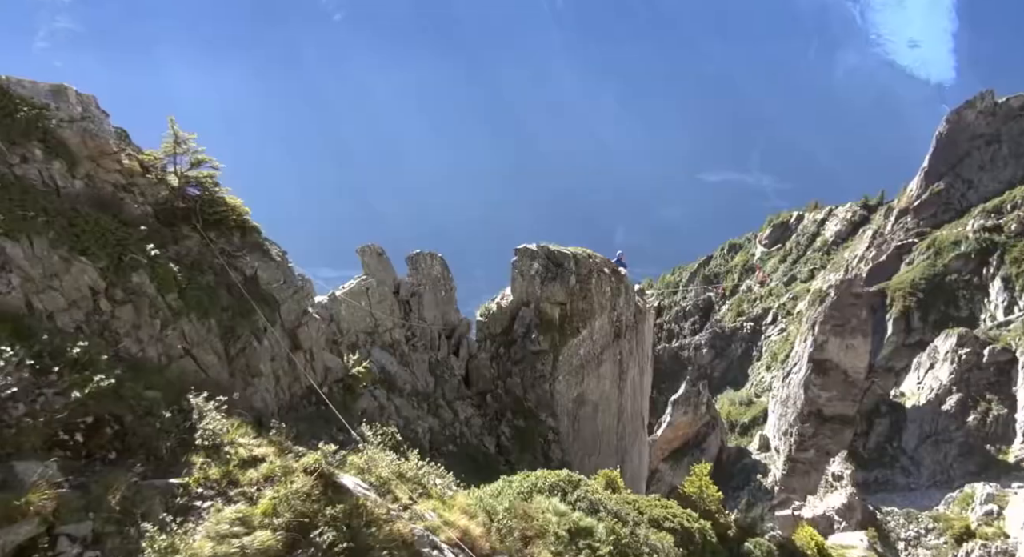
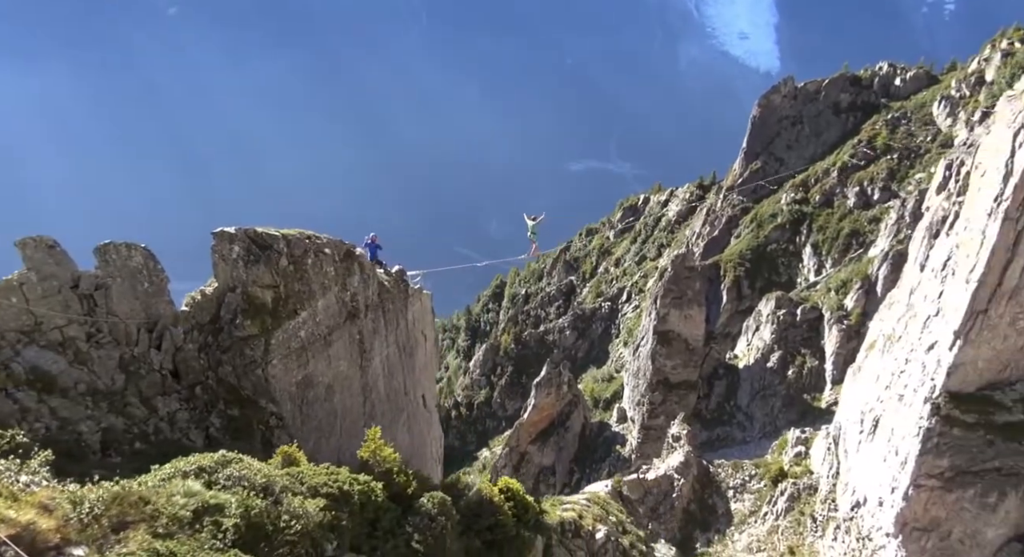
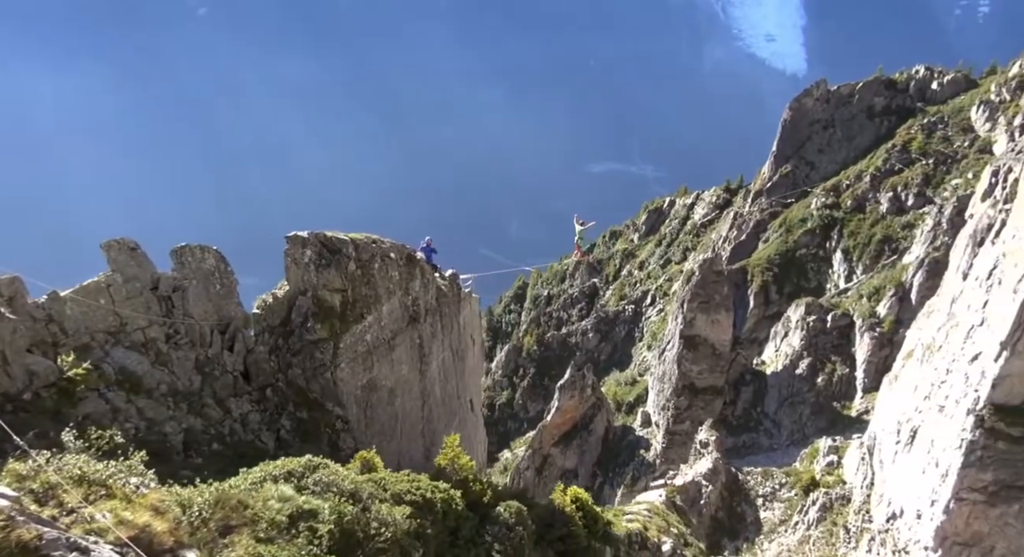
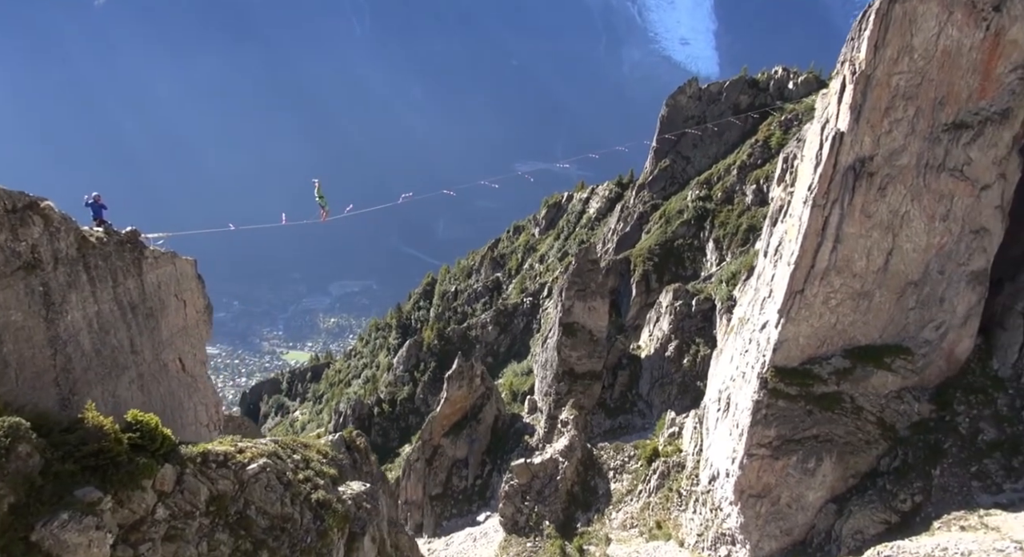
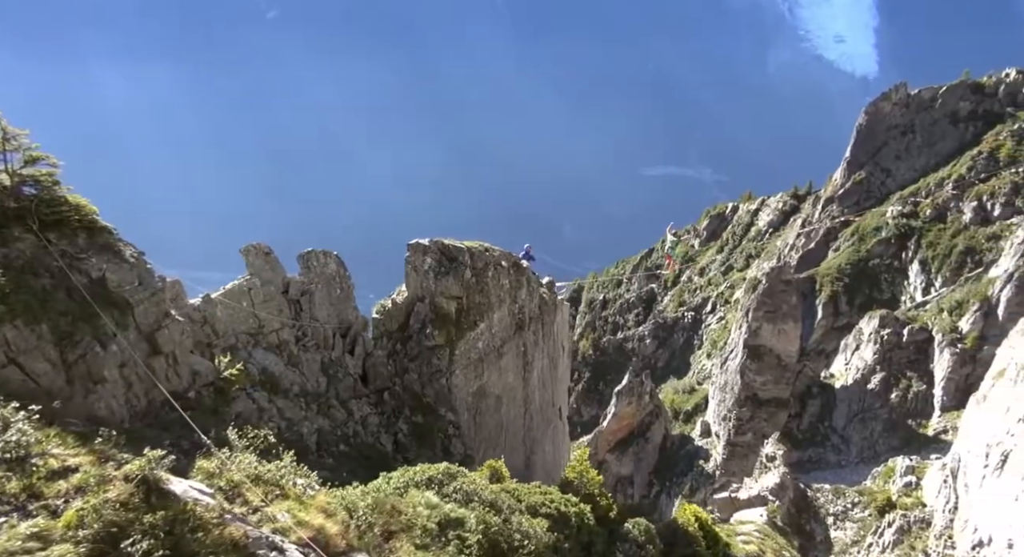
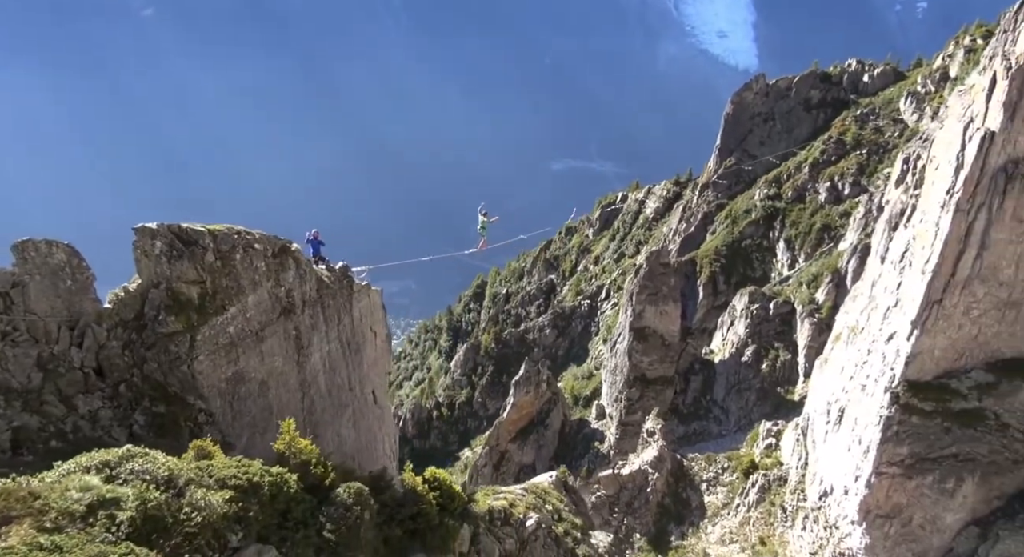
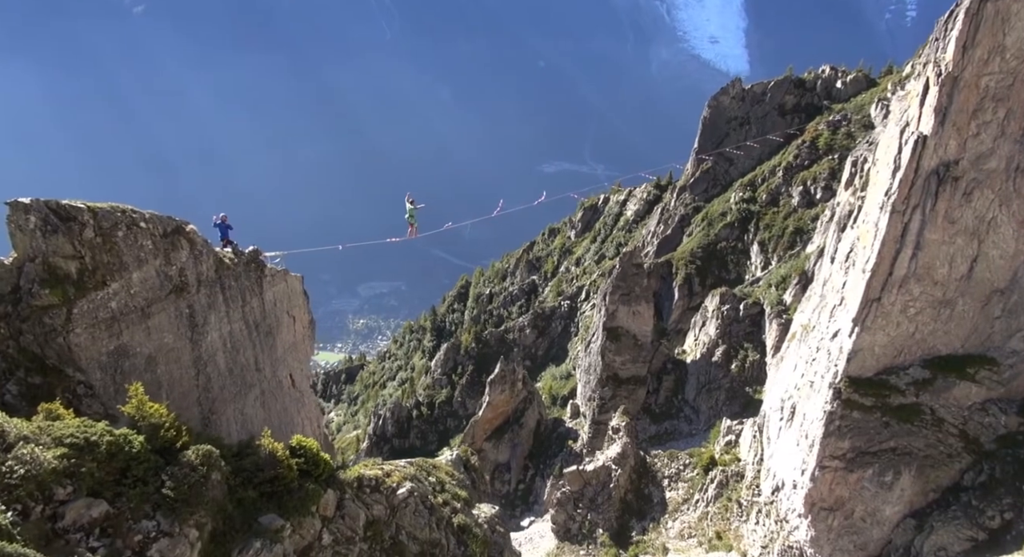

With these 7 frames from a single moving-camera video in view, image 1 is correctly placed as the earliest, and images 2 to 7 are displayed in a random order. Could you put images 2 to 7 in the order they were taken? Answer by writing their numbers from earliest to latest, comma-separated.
5, 3, 2, 6, 7, 4
